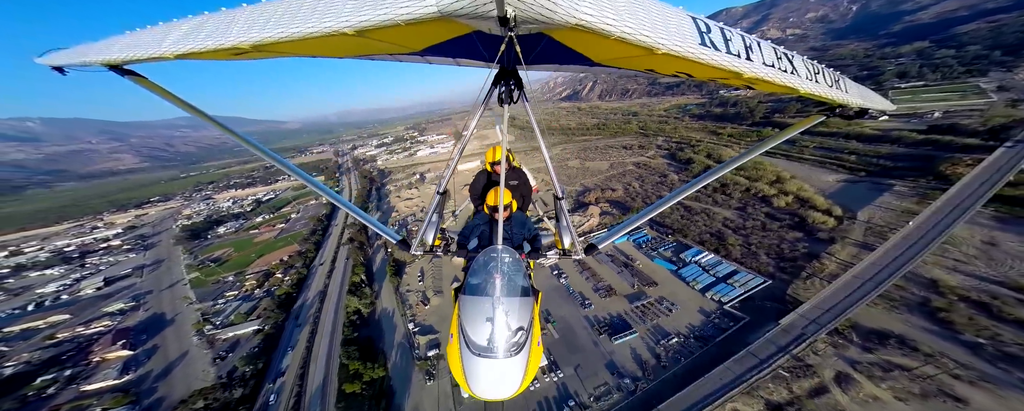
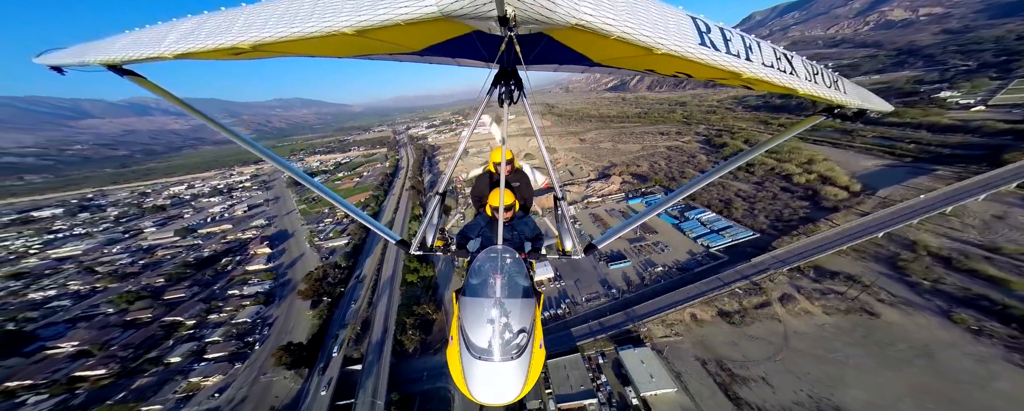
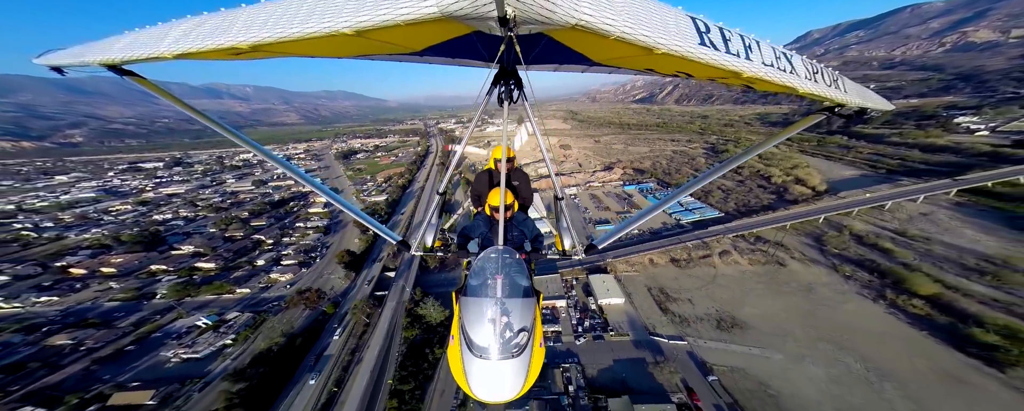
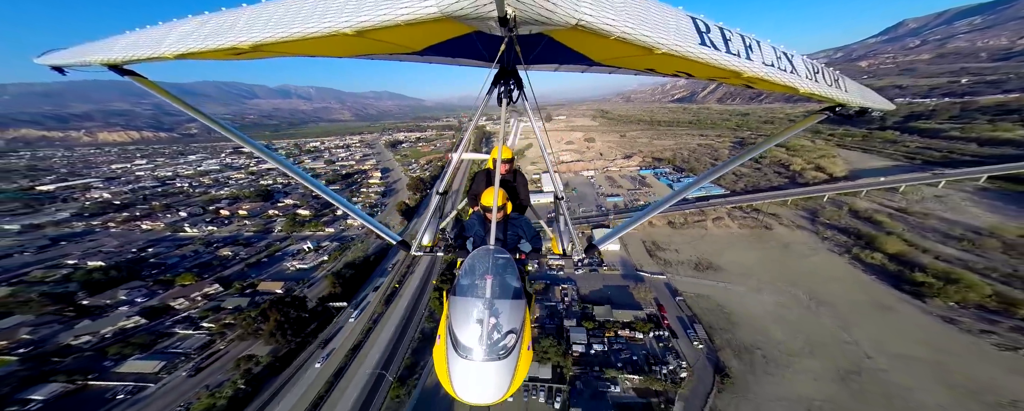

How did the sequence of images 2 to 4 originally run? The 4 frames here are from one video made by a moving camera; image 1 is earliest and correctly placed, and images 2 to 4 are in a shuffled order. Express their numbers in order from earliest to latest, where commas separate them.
2, 3, 4
